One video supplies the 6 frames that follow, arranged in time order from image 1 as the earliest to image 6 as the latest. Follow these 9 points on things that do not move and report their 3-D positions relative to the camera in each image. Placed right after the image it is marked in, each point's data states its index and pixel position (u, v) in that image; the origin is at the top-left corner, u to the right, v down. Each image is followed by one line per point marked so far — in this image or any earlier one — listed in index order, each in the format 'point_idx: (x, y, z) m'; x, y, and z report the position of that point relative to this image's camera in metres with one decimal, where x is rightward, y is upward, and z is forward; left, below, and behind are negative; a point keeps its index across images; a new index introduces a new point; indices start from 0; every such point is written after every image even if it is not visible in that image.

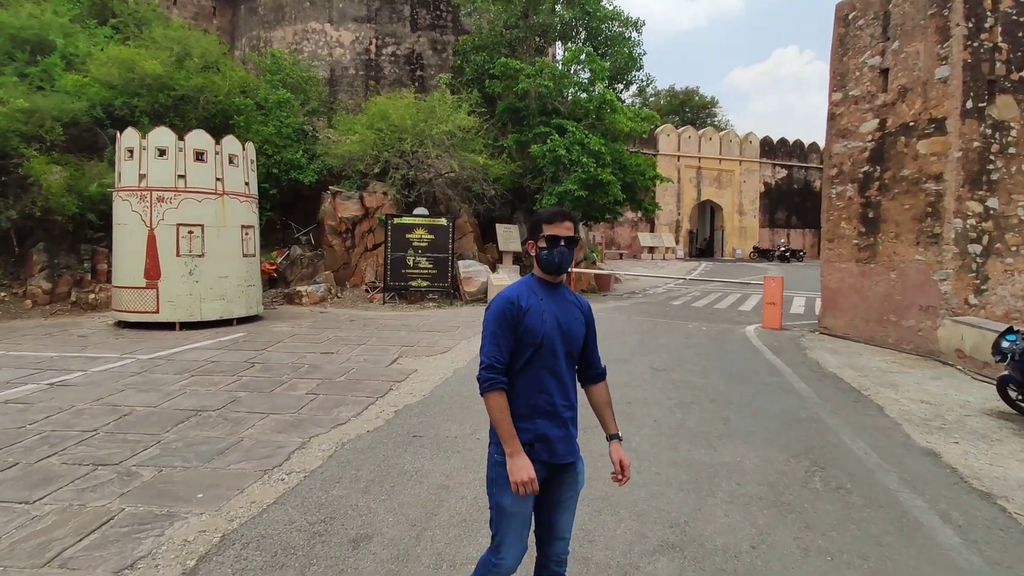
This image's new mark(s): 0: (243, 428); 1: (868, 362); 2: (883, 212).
0: (-2.7, -1.4, +5.7) m
1: (+6.1, -1.3, +9.6) m
2: (+7.3, +1.5, +11.0) m
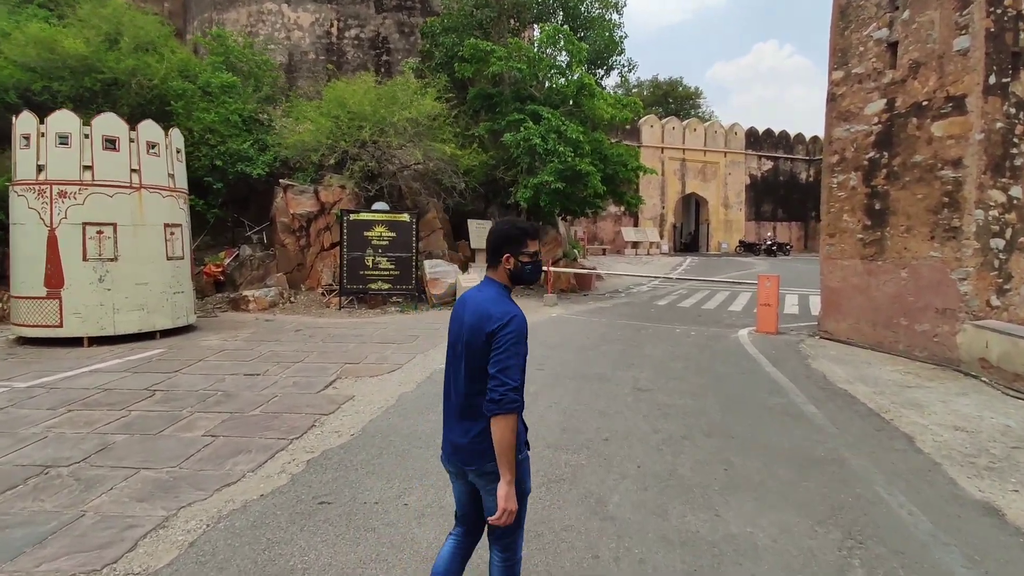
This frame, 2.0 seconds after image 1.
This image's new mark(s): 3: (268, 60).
0: (-3.2, -1.6, +4.3) m
1: (+5.6, -1.3, +8.4) m
2: (+6.7, +1.5, +9.8) m
3: (-8.0, +7.5, +18.5) m
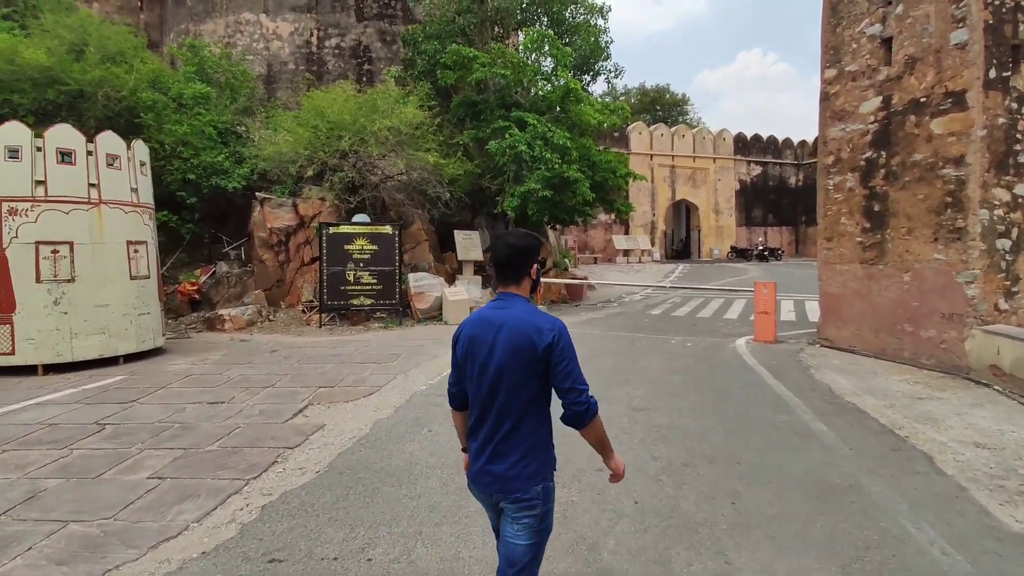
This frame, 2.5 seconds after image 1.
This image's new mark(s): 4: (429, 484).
0: (-3.3, -1.8, +3.7) m
1: (+5.4, -1.4, +8.0) m
2: (+6.4, +1.4, +9.4) m
3: (-8.6, +7.0, +18.0) m
4: (-0.7, -1.6, +4.6) m
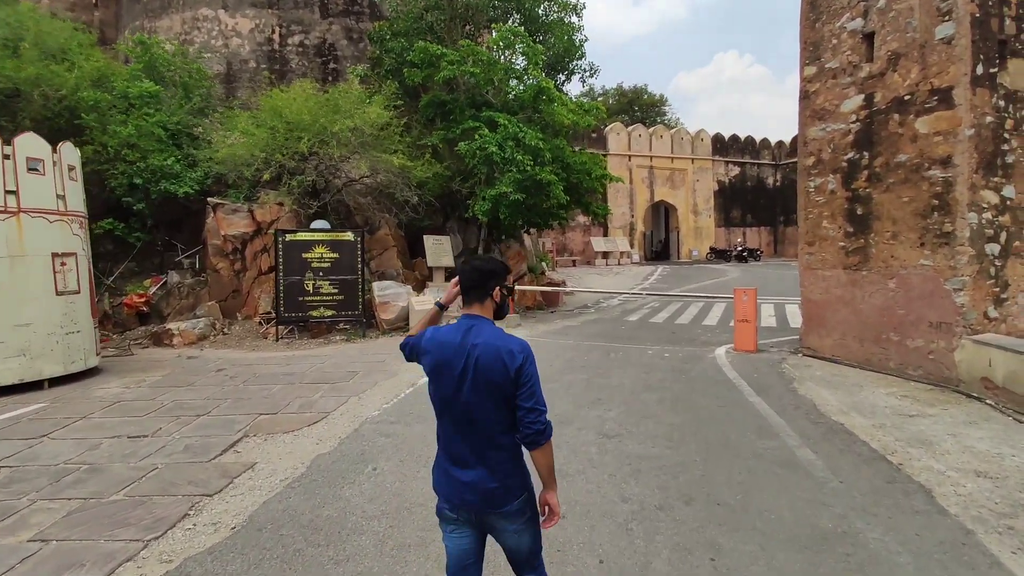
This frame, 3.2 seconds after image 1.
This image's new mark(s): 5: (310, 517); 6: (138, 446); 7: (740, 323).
0: (-3.7, -2.0, +2.9) m
1: (+4.9, -1.5, +7.5) m
2: (+5.8, +1.3, +8.9) m
3: (-9.4, +6.7, +17.1) m
4: (-1.1, -1.8, +4.0) m
5: (-1.6, -1.8, +4.4) m
6: (-4.0, -1.7, +5.9) m
7: (+4.4, -0.7, +10.8) m
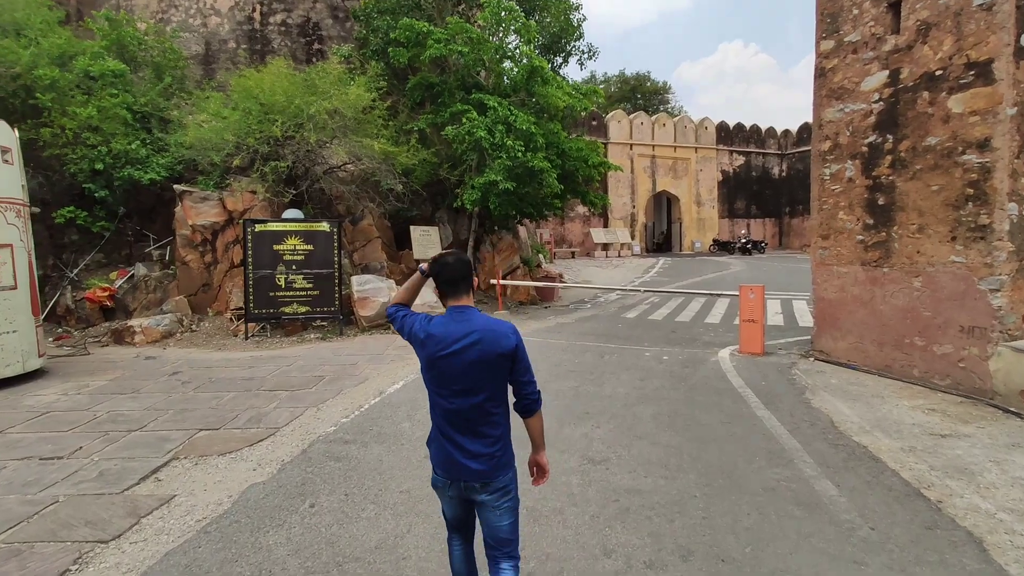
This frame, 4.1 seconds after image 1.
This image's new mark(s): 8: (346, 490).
0: (-4.0, -2.0, +2.1) m
1: (+4.6, -1.5, +6.6) m
2: (+5.6, +1.3, +8.0) m
3: (-9.7, +6.9, +16.1) m
4: (-1.4, -1.8, +3.1) m
5: (-1.9, -1.8, +3.5) m
6: (-4.2, -1.7, +5.1) m
7: (+4.2, -0.6, +9.9) m
8: (-1.4, -1.7, +4.6) m
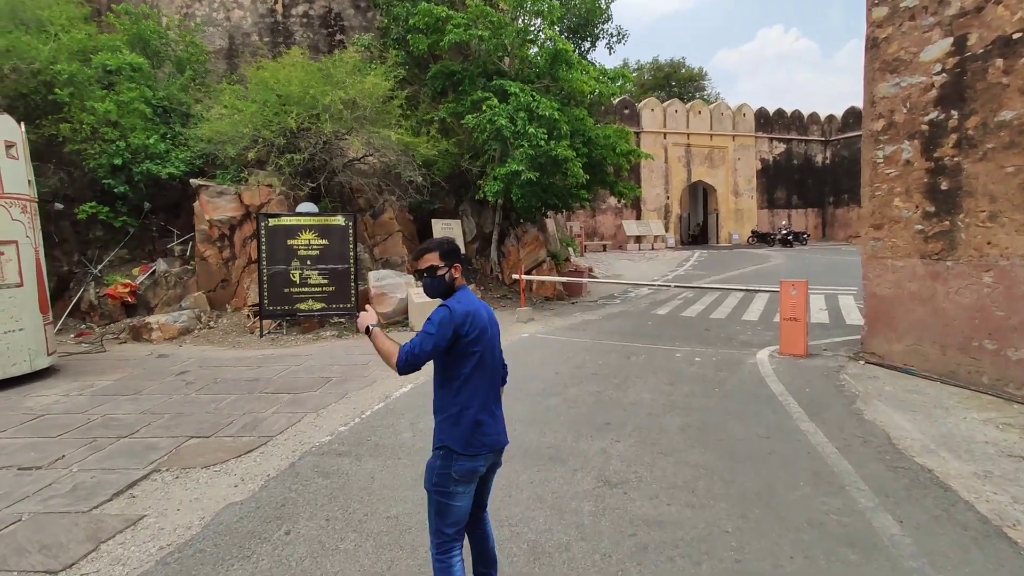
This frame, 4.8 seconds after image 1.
0: (-4.1, -2.0, +1.8) m
1: (+4.7, -1.5, +5.8) m
2: (+5.8, +1.4, +7.1) m
3: (-9.0, +7.0, +16.0) m
4: (-1.4, -1.9, +2.6) m
5: (-1.9, -1.8, +3.1) m
6: (-4.2, -1.7, +4.8) m
7: (+4.5, -0.5, +9.1) m
8: (-1.4, -1.7, +4.1) m
